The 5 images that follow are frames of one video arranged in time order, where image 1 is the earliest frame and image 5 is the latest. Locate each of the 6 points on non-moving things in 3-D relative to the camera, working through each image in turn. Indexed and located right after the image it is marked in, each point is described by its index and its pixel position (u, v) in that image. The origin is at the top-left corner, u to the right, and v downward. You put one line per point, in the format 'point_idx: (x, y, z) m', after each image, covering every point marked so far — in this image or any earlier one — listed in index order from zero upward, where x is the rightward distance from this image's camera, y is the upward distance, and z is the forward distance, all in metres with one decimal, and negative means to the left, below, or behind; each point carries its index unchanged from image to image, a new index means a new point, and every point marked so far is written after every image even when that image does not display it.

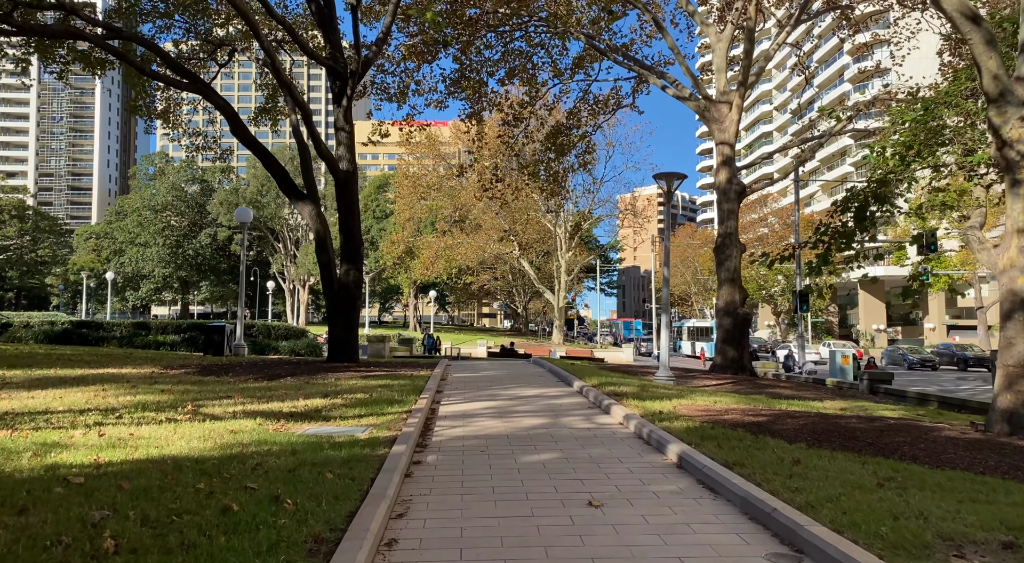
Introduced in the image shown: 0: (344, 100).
0: (-3.8, +4.0, +16.0) m
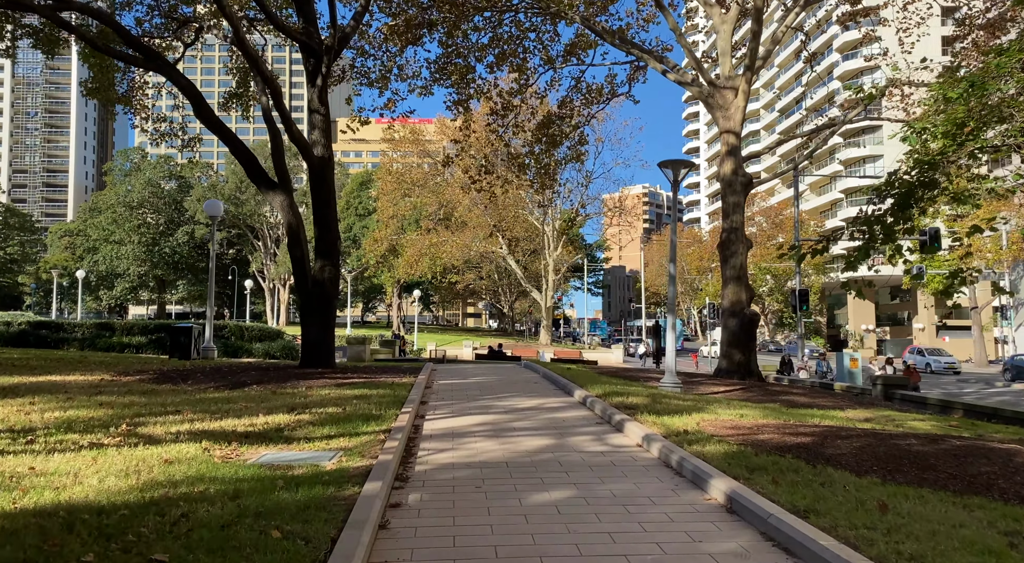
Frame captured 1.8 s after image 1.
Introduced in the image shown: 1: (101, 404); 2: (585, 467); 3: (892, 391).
0: (-3.9, +4.1, +14.7) m
1: (-5.0, -1.5, +8.7) m
2: (+0.6, -1.6, +6.1) m
3: (+8.6, -2.5, +16.5) m
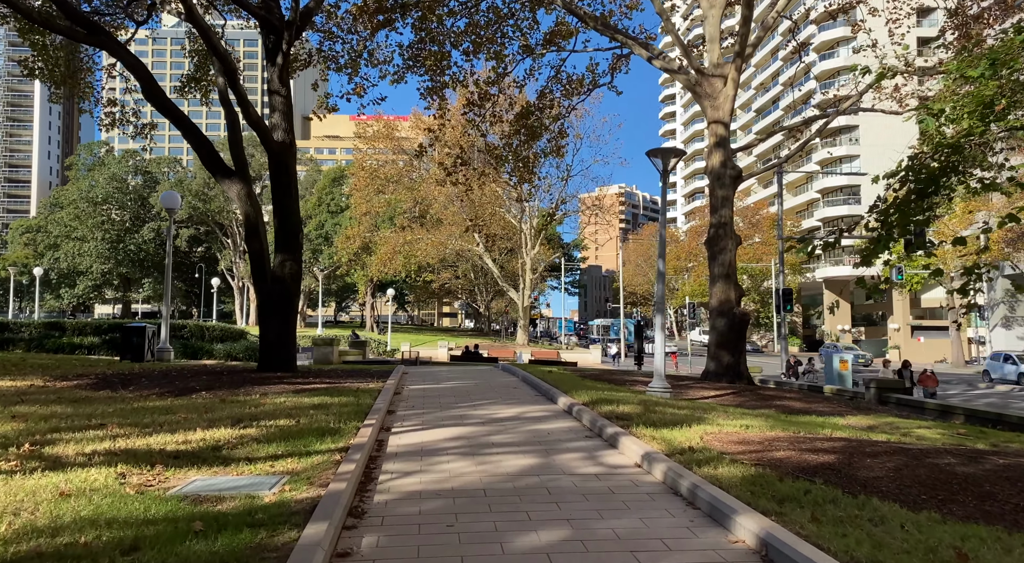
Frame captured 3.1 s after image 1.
0: (-4.3, +4.2, +13.5) m
1: (-5.2, -1.4, +7.6) m
2: (+0.5, -1.5, +5.1) m
3: (+8.1, -2.4, +15.7) m
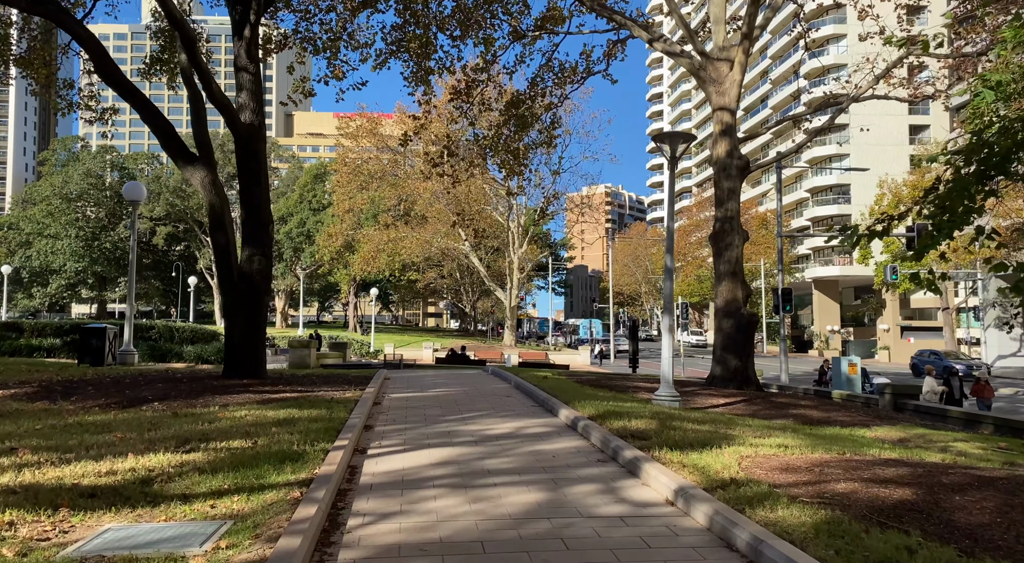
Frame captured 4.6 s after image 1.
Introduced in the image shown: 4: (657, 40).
0: (-4.5, +4.2, +12.2) m
1: (-5.2, -1.4, +6.3) m
2: (+0.5, -1.5, +3.9) m
3: (+7.9, -2.4, +14.7) m
4: (+3.2, +5.3, +15.8) m
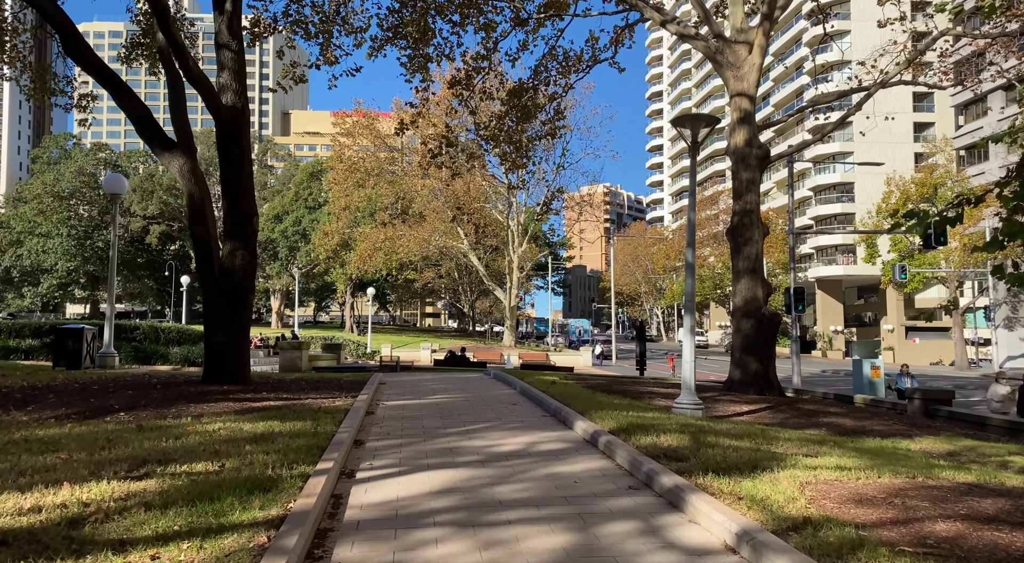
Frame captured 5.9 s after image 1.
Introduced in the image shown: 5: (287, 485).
0: (-4.4, +4.3, +11.2) m
1: (-5.1, -1.3, +5.3) m
2: (+0.6, -1.4, +2.9) m
3: (+8.0, -2.4, +13.8) m
4: (+3.2, +5.3, +14.8) m
5: (-1.5, -1.4, +5.0) m
